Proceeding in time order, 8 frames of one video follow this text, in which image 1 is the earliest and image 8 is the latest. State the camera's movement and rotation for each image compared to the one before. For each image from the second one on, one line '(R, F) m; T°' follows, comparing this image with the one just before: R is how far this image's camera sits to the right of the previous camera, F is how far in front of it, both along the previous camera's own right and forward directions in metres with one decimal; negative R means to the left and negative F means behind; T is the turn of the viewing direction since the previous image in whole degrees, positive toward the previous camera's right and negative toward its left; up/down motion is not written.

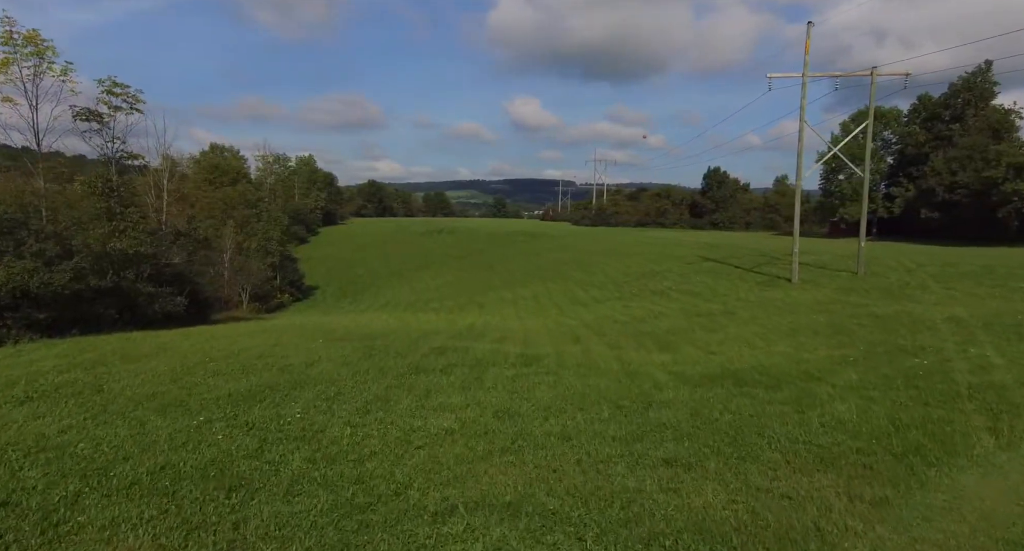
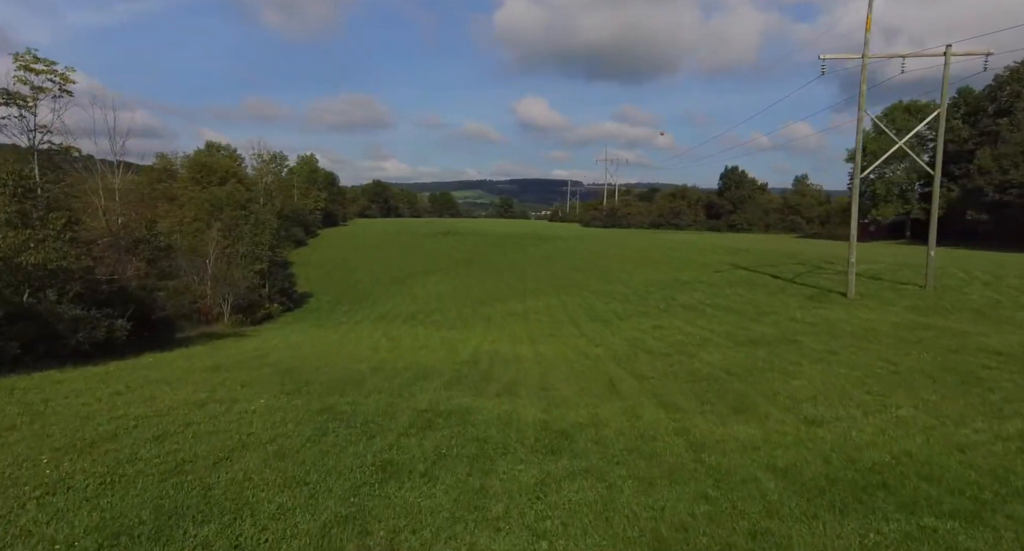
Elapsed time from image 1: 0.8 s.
(-0.2, +4.0) m; -1°
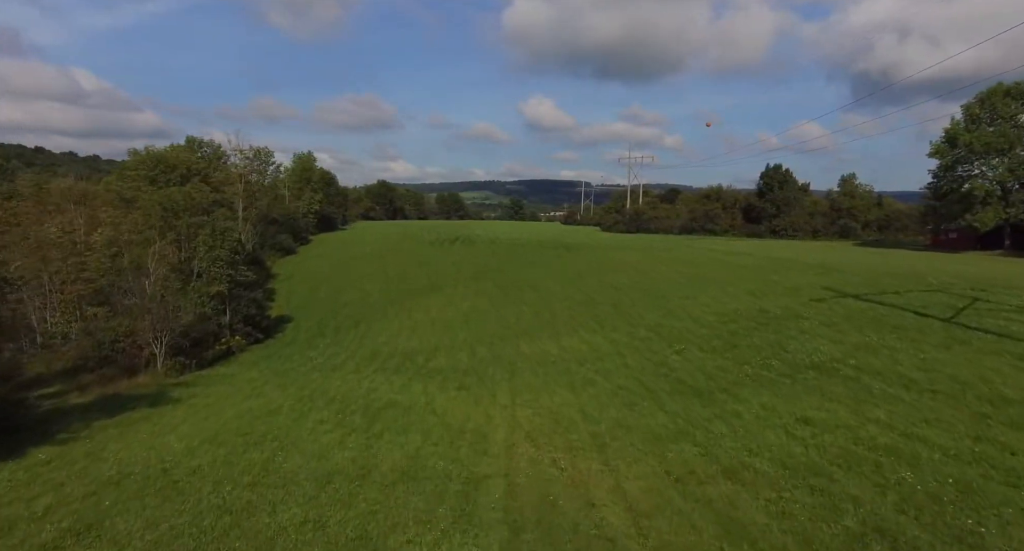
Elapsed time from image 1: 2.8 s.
(-1.1, +9.9) m; -1°
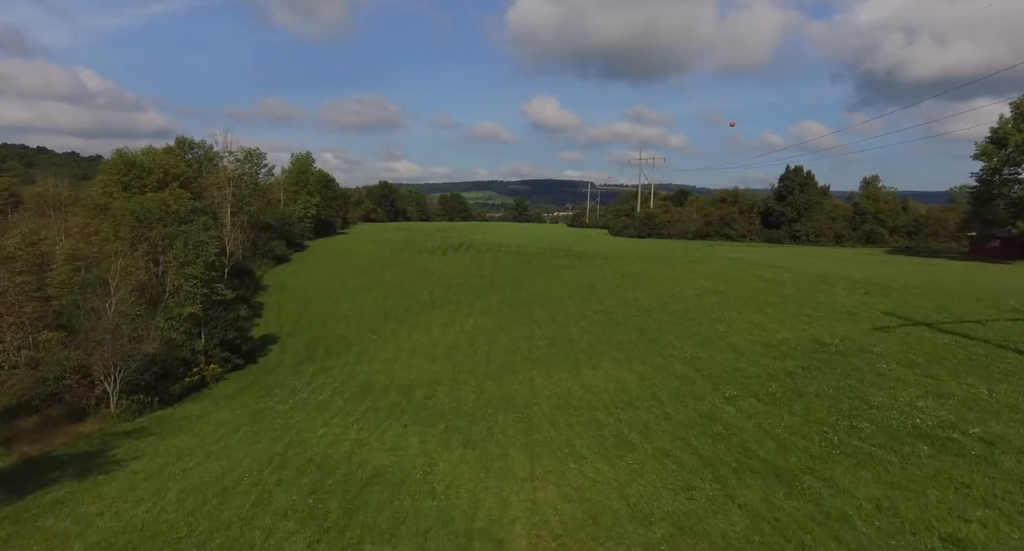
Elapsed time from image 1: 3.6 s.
(-0.5, +4.3) m; 0°
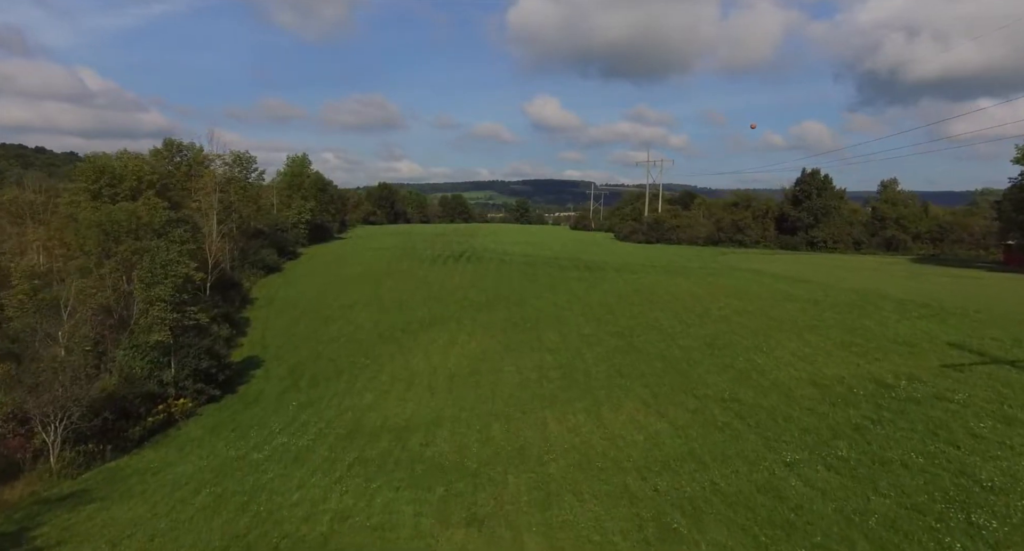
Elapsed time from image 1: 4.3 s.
(-0.4, +3.7) m; 0°
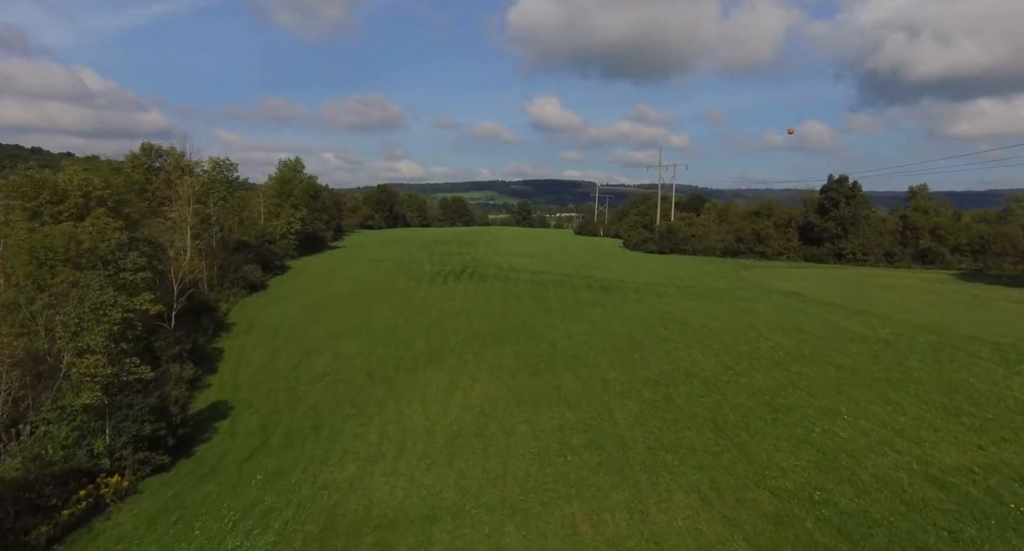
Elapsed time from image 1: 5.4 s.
(-0.6, +5.6) m; 0°
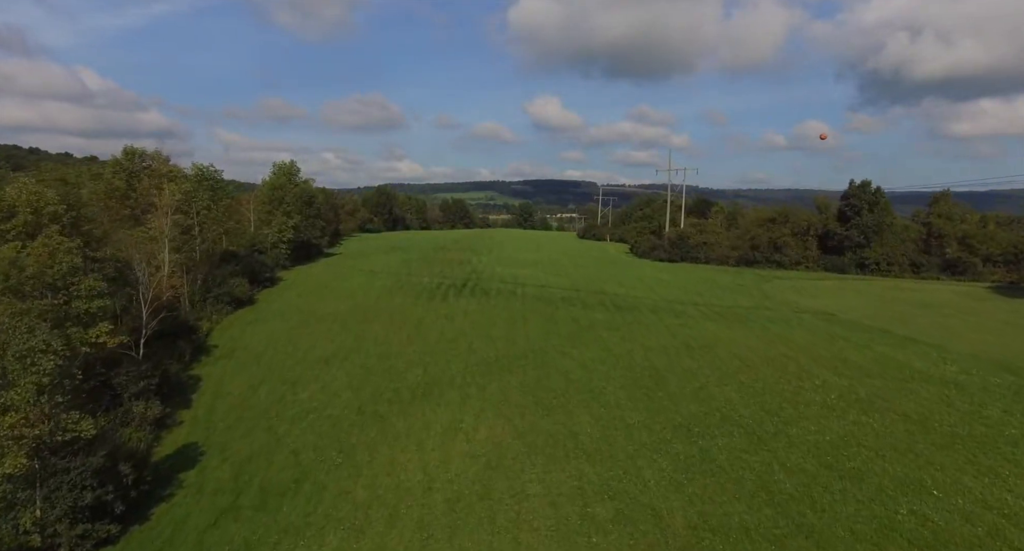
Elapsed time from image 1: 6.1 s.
(-0.4, +3.9) m; 0°
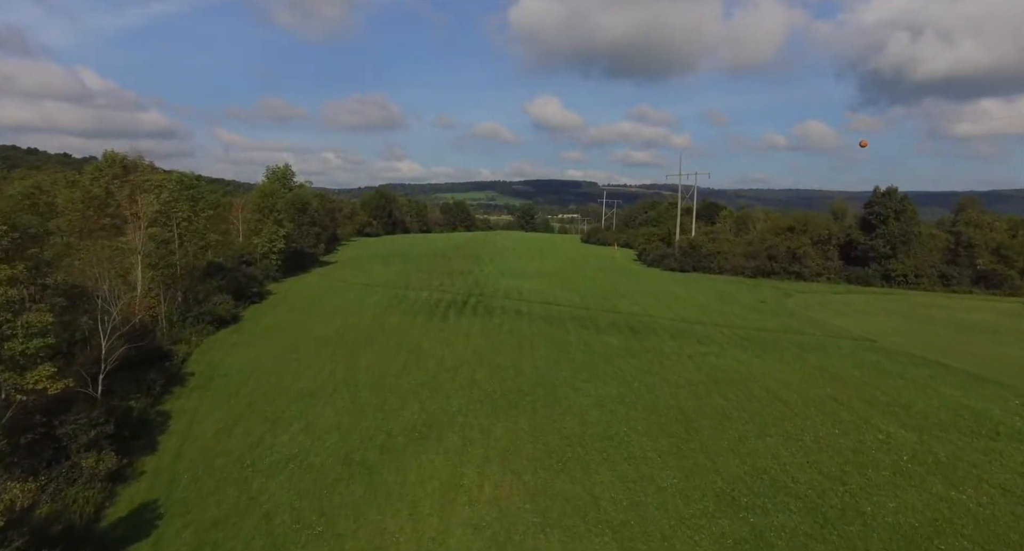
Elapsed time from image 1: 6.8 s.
(-0.4, +4.0) m; 0°
